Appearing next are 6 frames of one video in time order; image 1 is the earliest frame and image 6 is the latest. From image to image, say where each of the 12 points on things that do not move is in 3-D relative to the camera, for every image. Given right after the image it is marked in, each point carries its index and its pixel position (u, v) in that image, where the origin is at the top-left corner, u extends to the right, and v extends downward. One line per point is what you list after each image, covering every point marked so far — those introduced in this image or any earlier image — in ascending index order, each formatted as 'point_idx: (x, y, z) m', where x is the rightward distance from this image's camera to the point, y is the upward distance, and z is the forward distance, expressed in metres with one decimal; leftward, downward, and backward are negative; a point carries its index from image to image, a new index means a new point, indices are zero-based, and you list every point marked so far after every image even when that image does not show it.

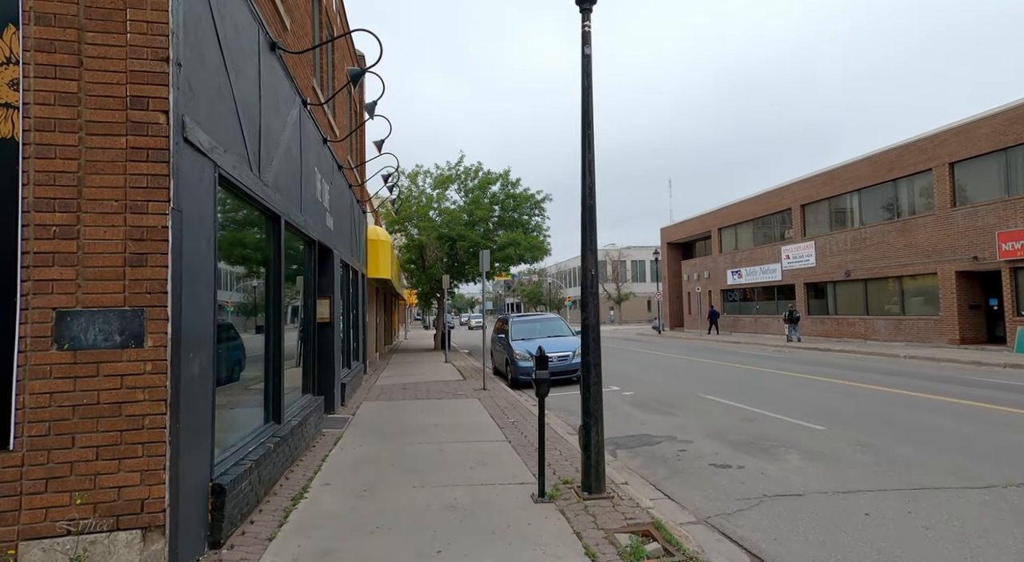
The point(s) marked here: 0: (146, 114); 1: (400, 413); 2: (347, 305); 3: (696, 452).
0: (-2.0, +0.9, +3.1) m
1: (-1.9, -2.2, +9.4) m
2: (-3.5, -0.5, +11.9) m
3: (+2.2, -2.0, +6.7) m
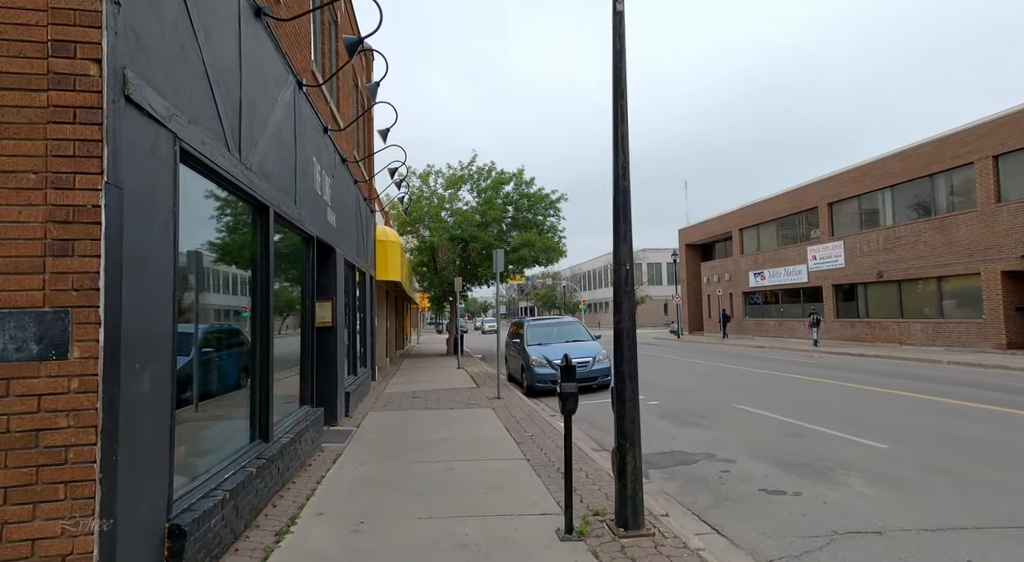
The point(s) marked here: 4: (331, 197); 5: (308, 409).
0: (-1.9, +1.0, +2.5) m
1: (-1.7, -2.2, +8.8) m
2: (-3.2, -0.5, +11.2) m
3: (+2.4, -2.0, +5.9) m
4: (-2.7, +1.3, +8.7) m
5: (-2.6, -1.6, +7.1) m
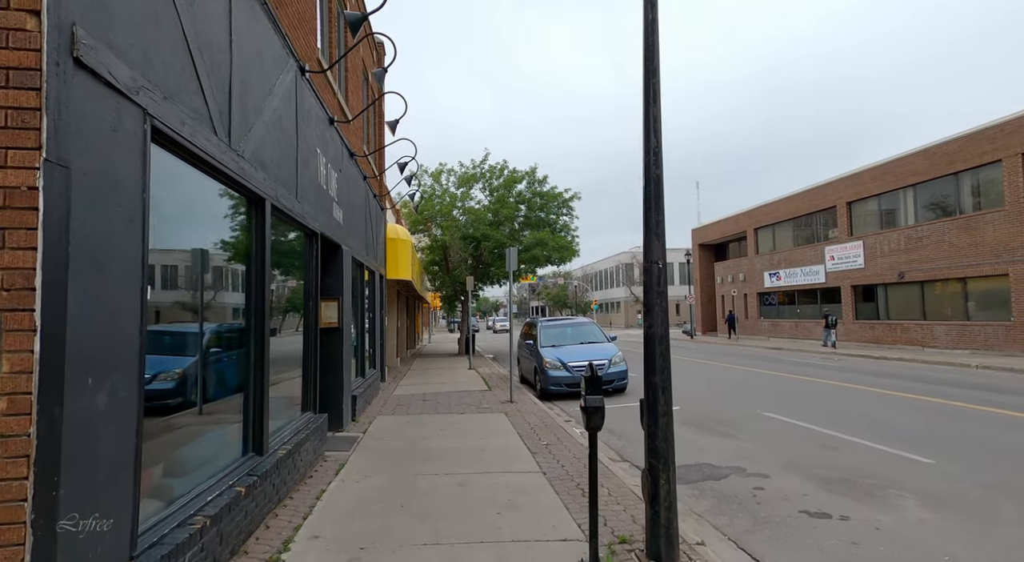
0: (-1.8, +1.0, +2.0) m
1: (-1.4, -2.2, +8.3) m
2: (-2.9, -0.5, +10.8) m
3: (+2.5, -2.0, +5.4) m
4: (-2.5, +1.3, +8.3) m
5: (-2.4, -1.6, +6.7) m
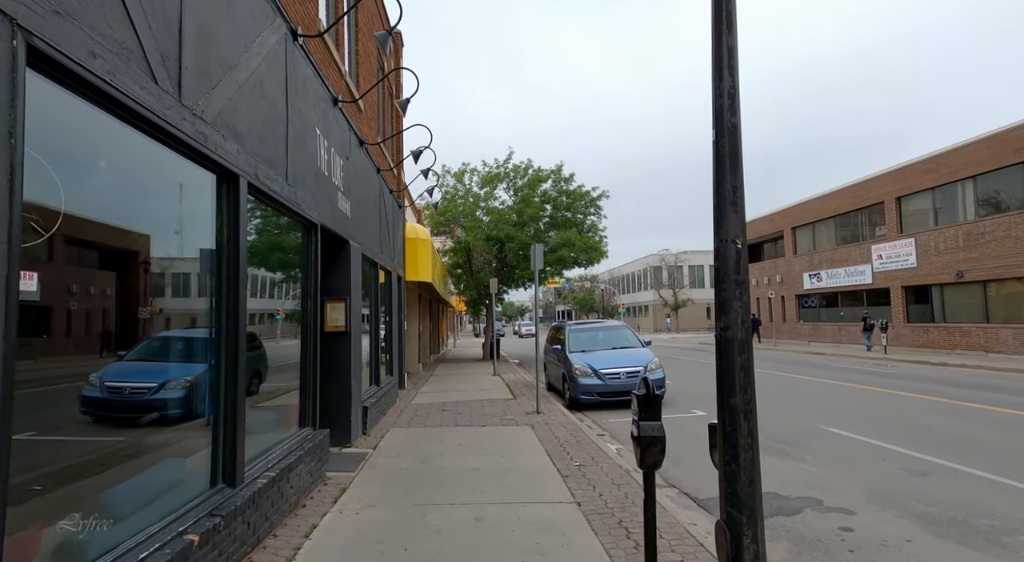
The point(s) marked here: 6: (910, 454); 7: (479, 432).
0: (-1.8, +1.0, +1.2) m
1: (-1.1, -2.2, +7.4) m
2: (-2.4, -0.5, +10.0) m
3: (+2.8, -2.0, +4.3) m
4: (-2.2, +1.3, +7.4) m
5: (-2.1, -1.6, +5.9) m
6: (+4.5, -2.0, +6.4) m
7: (-0.5, -2.3, +8.5) m
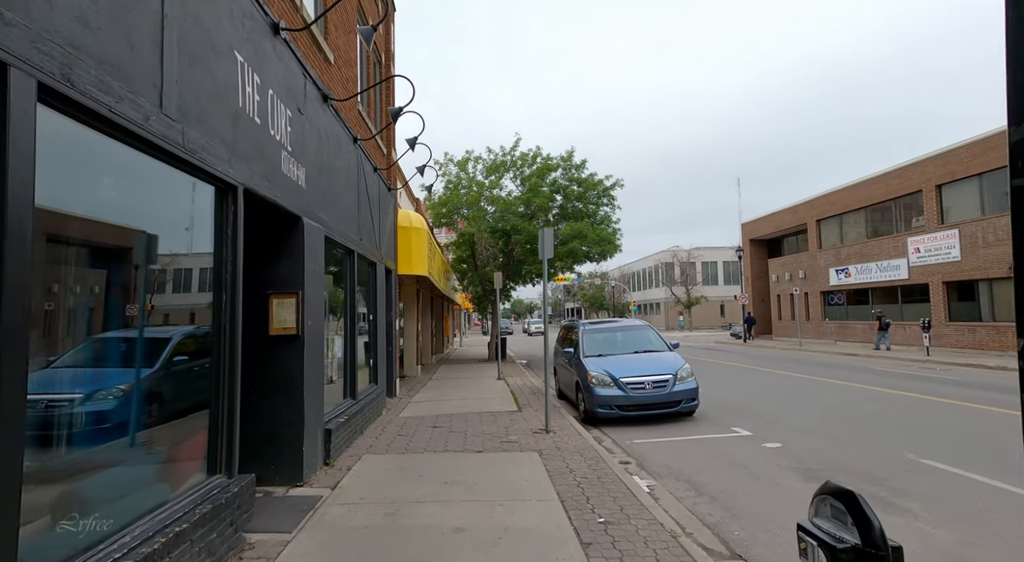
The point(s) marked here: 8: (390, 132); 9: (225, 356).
0: (-1.9, +1.1, -0.5) m
1: (-1.1, -2.1, +5.7) m
2: (-2.4, -0.4, +8.3) m
3: (+2.7, -1.9, +2.6) m
4: (-2.2, +1.4, +5.7) m
5: (-2.1, -1.5, +4.2) m
6: (+4.5, -1.9, +4.6) m
7: (-0.5, -2.1, +6.8) m
8: (-2.6, +3.3, +11.8) m
9: (-2.2, -0.6, +4.4) m
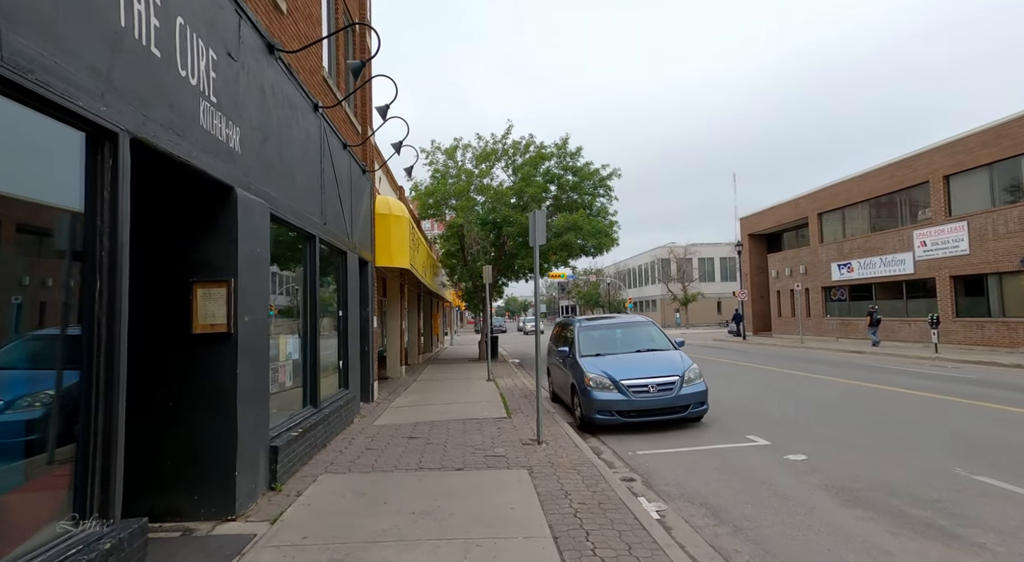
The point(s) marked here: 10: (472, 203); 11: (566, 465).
0: (-1.9, +1.2, -1.6) m
1: (-1.2, -2.0, +4.7) m
2: (-2.6, -0.3, +7.2) m
3: (+2.6, -1.7, +1.6) m
4: (-2.3, +1.5, +4.6) m
5: (-2.3, -1.3, +3.1) m
6: (+4.4, -1.7, +3.6) m
7: (-0.6, -2.0, +5.7) m
8: (-2.8, +3.4, +10.7) m
9: (-2.3, -0.5, +3.3) m
10: (-1.4, +2.7, +19.7) m
11: (+0.6, -2.1, +6.4) m
